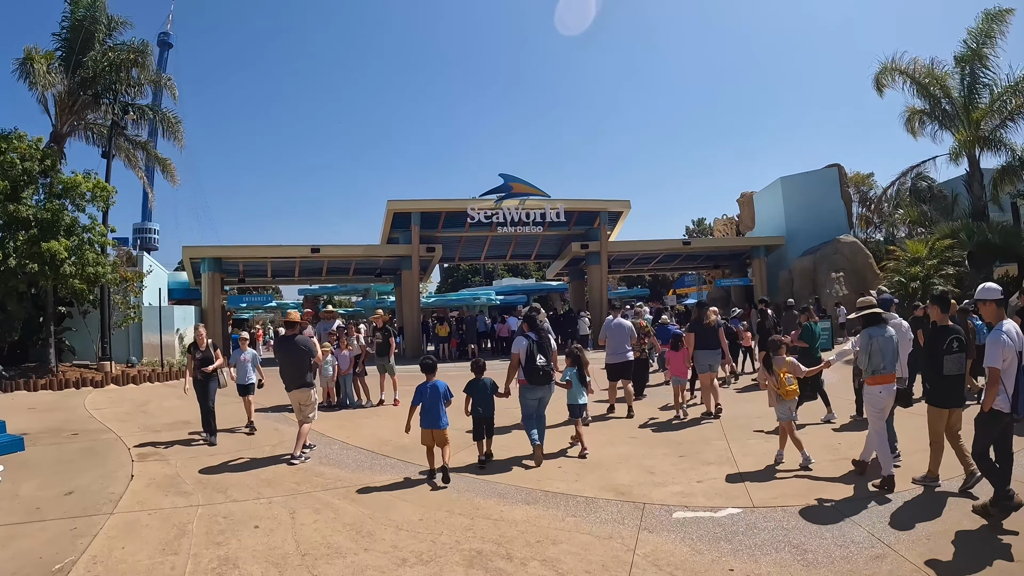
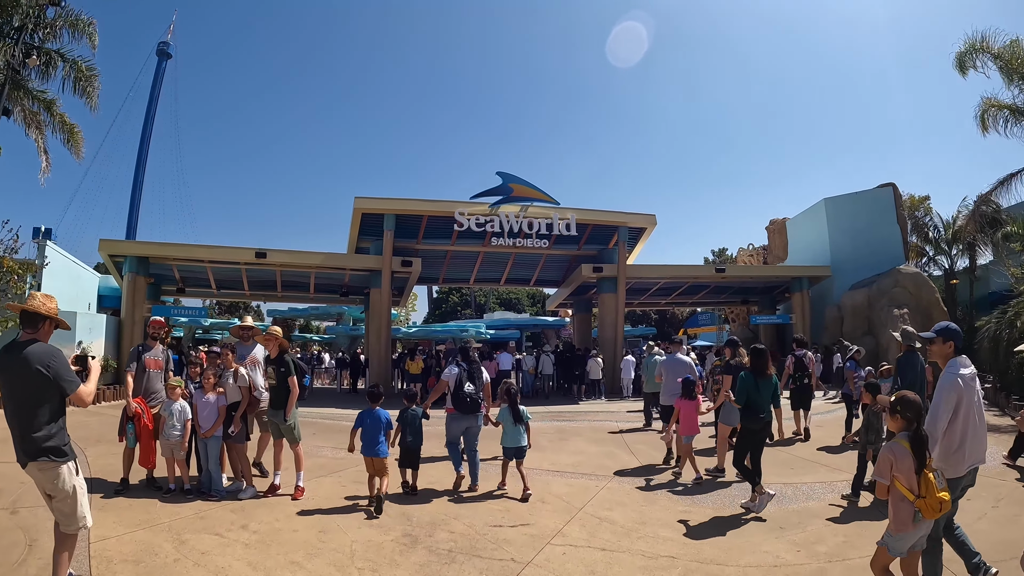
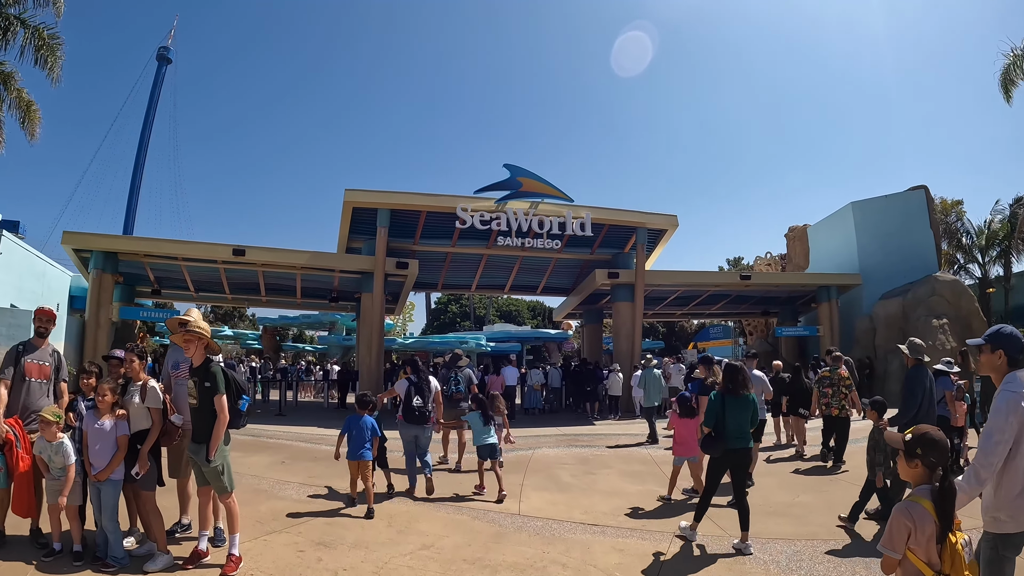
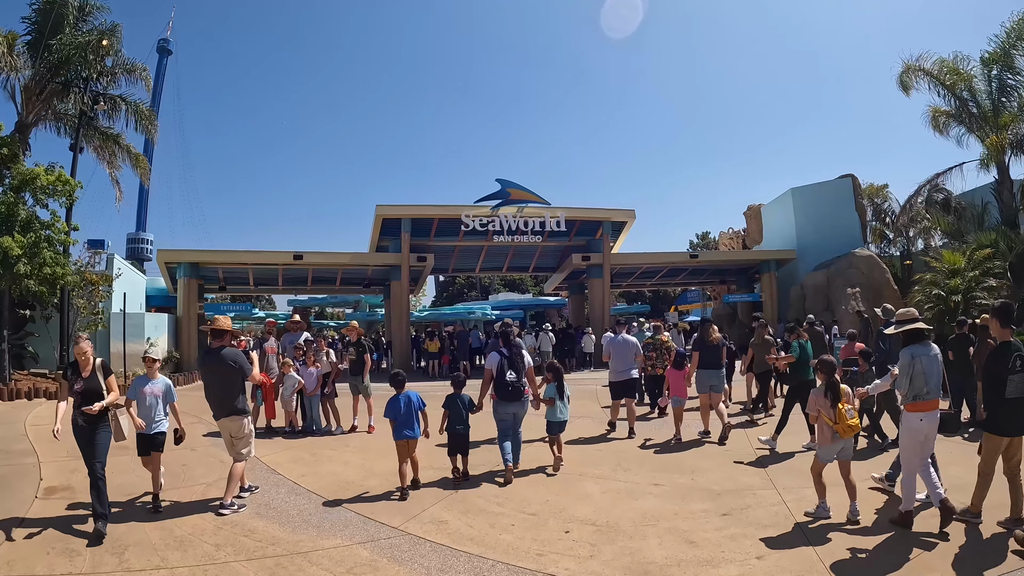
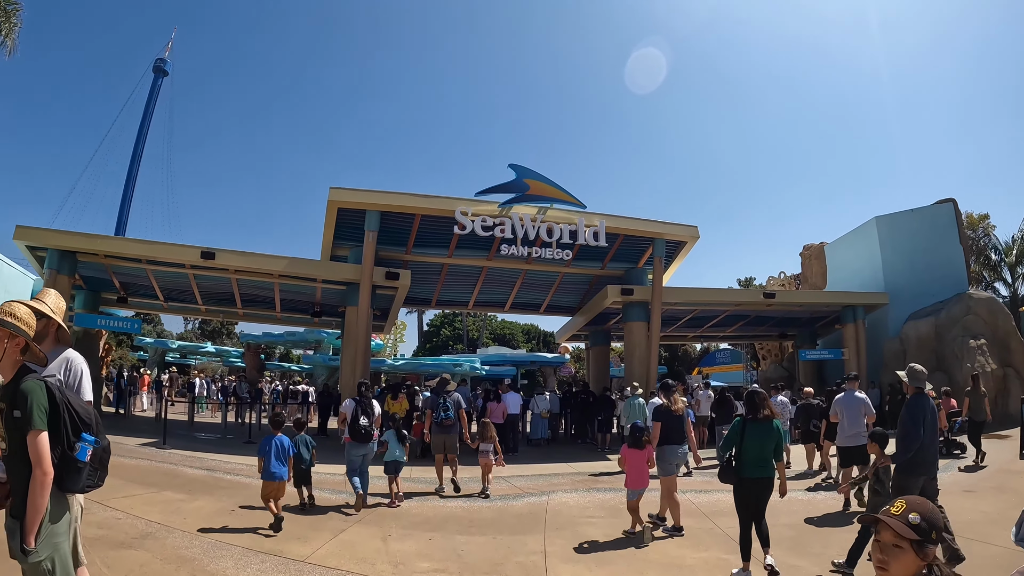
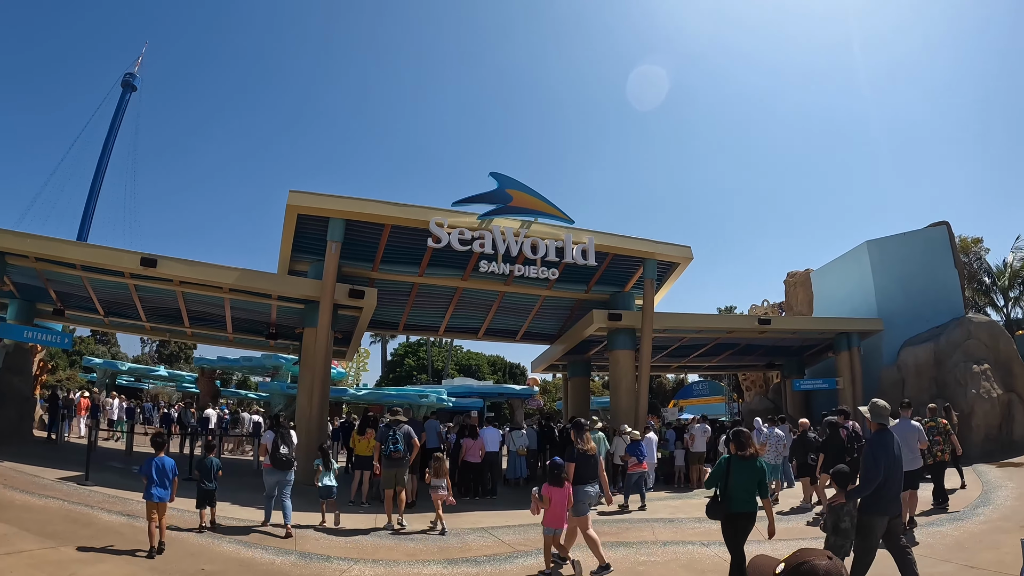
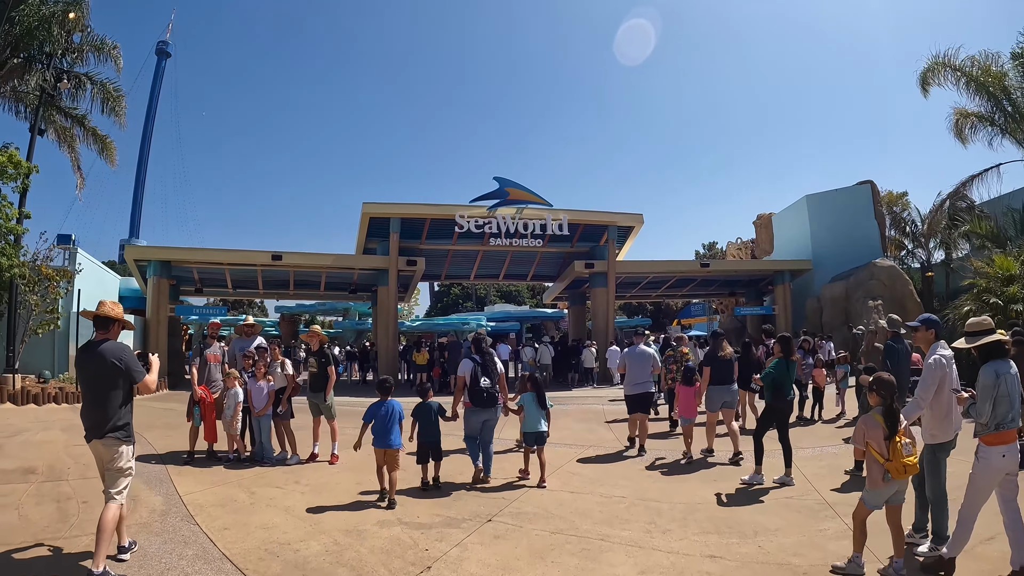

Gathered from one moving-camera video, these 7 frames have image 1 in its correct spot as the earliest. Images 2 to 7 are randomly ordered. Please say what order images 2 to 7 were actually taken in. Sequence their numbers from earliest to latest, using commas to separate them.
4, 7, 2, 3, 5, 6
